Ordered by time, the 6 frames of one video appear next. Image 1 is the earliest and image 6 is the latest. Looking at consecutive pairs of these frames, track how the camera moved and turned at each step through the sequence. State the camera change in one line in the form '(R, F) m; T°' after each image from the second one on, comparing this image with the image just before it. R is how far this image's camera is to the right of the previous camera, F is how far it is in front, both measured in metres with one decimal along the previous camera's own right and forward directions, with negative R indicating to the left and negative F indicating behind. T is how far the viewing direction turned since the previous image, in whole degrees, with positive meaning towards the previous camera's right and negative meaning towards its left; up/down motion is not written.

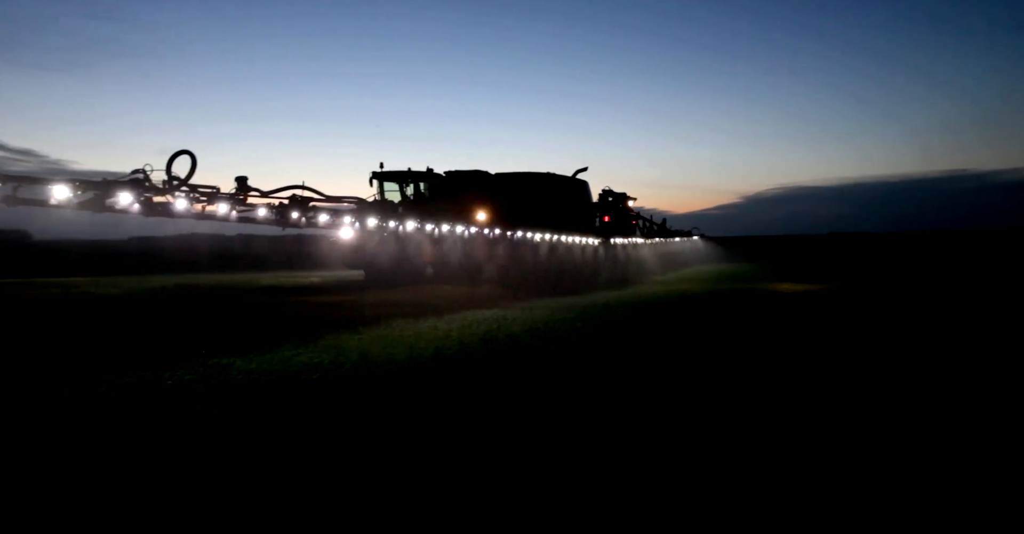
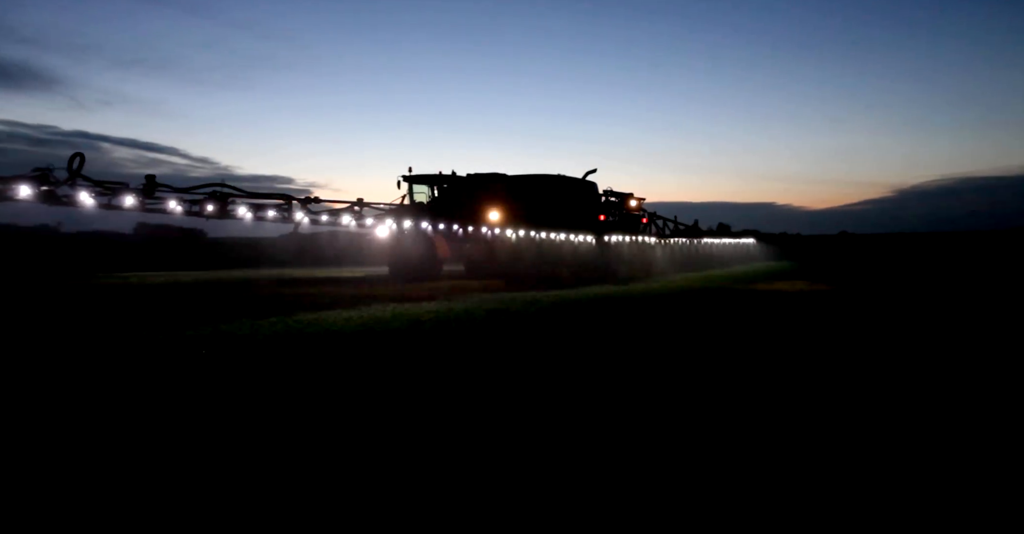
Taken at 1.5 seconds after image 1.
(+1.9, -1.1) m; -8°
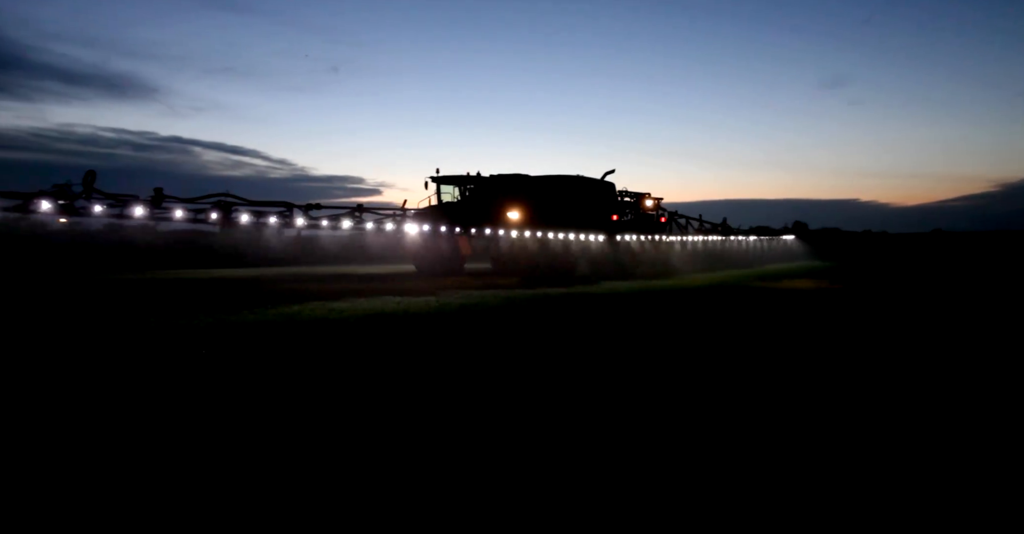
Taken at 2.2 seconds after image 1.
(+1.4, -0.6) m; -7°
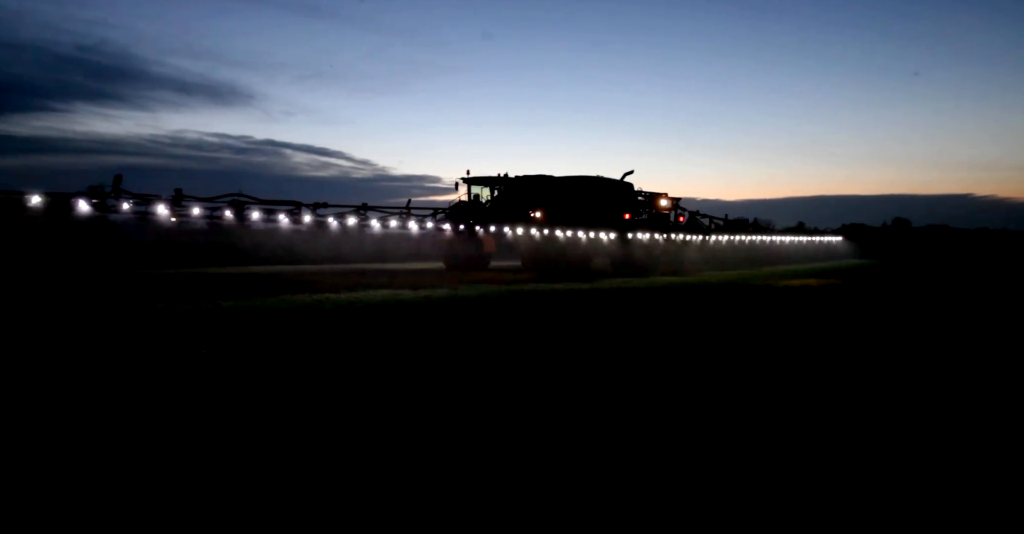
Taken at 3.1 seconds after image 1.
(+1.6, -0.8) m; -7°
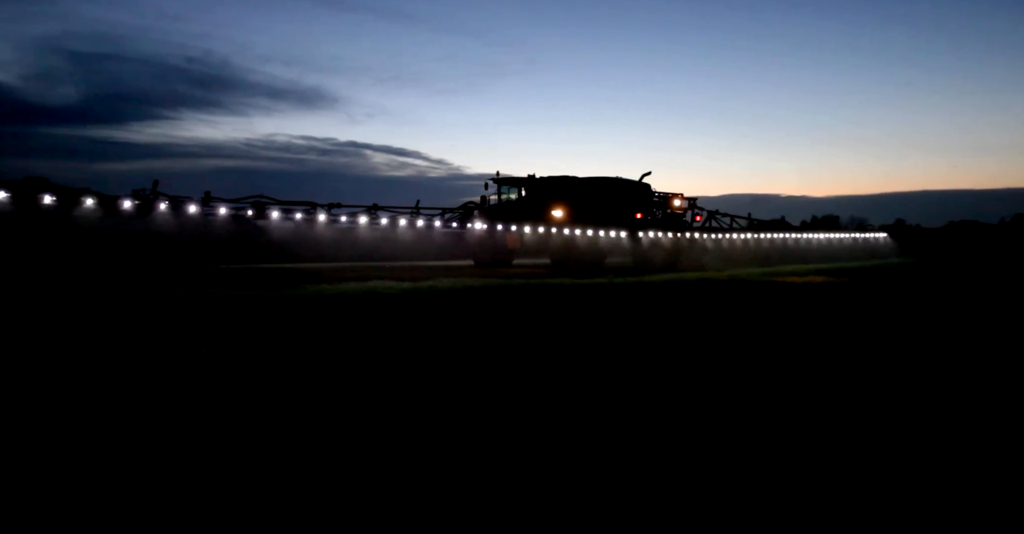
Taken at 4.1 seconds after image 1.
(+1.6, -1.0) m; -7°
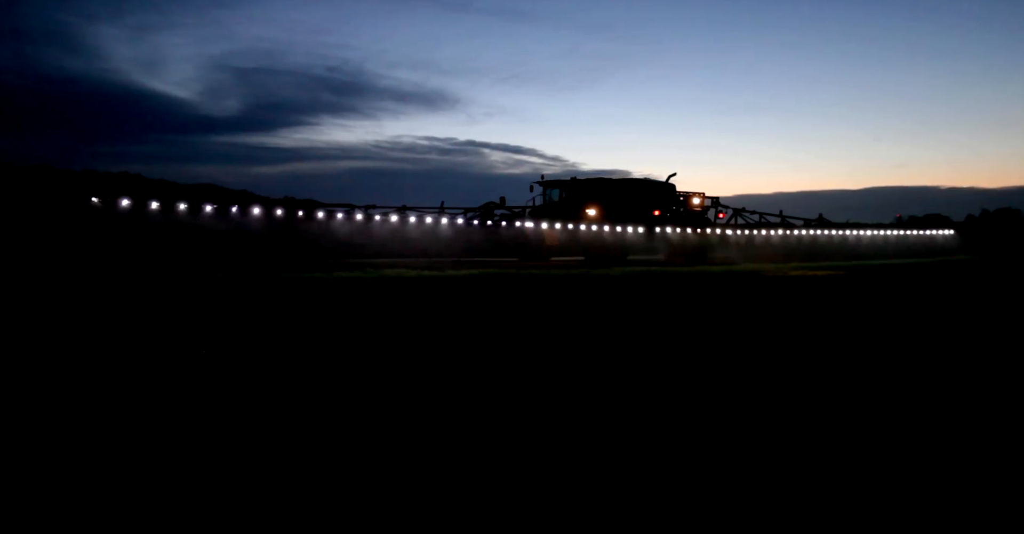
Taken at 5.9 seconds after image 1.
(+2.8, -1.9) m; -11°
